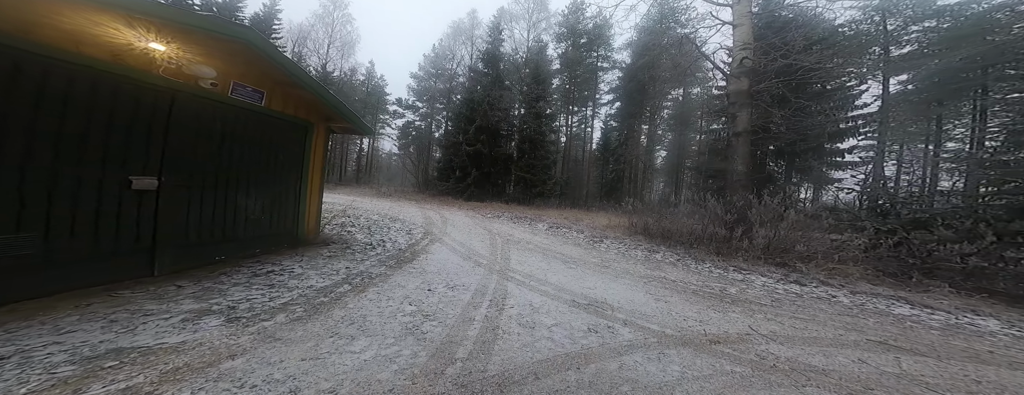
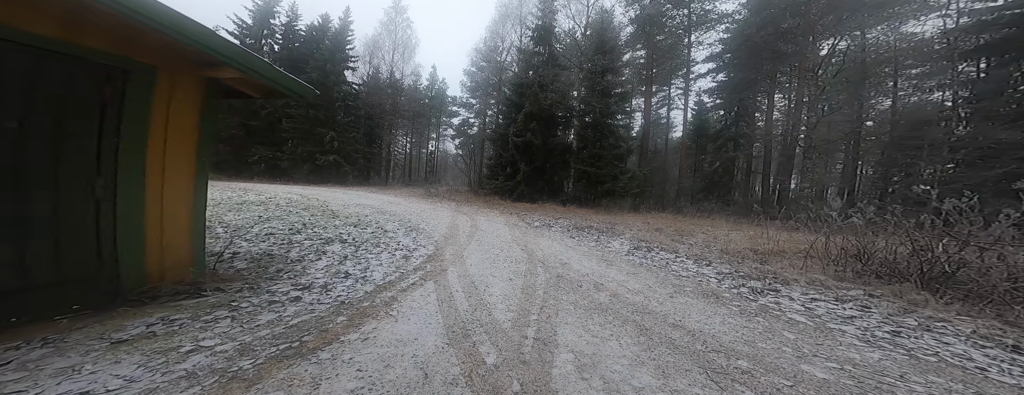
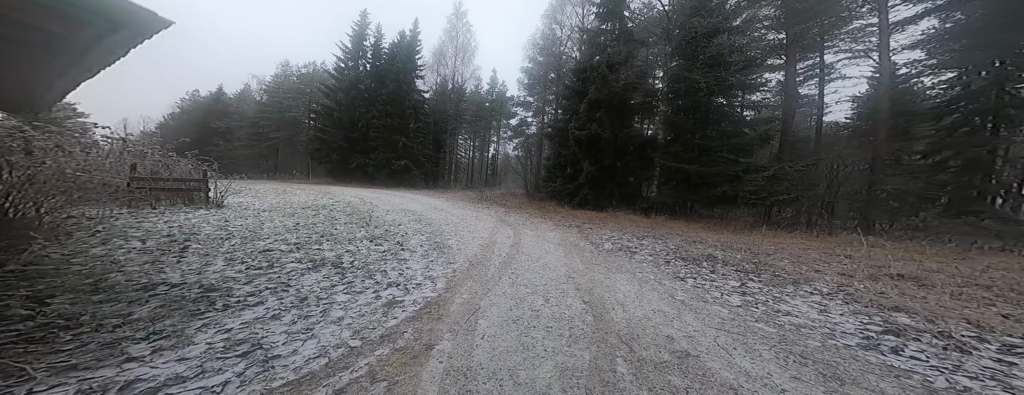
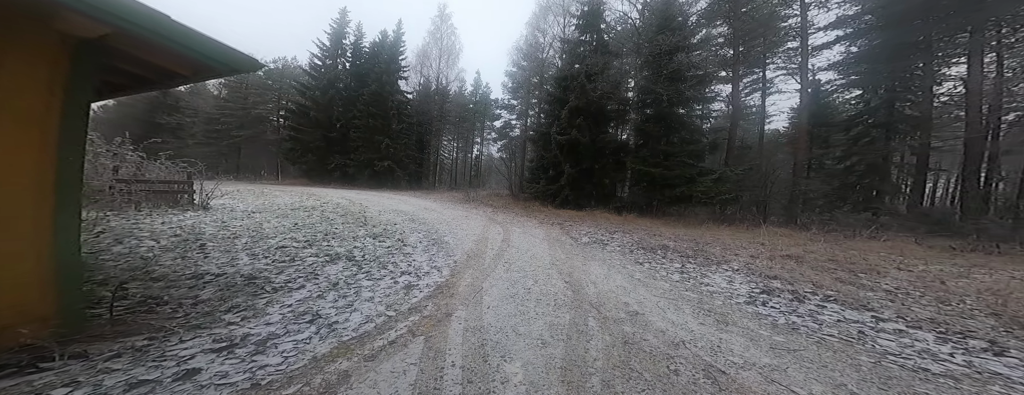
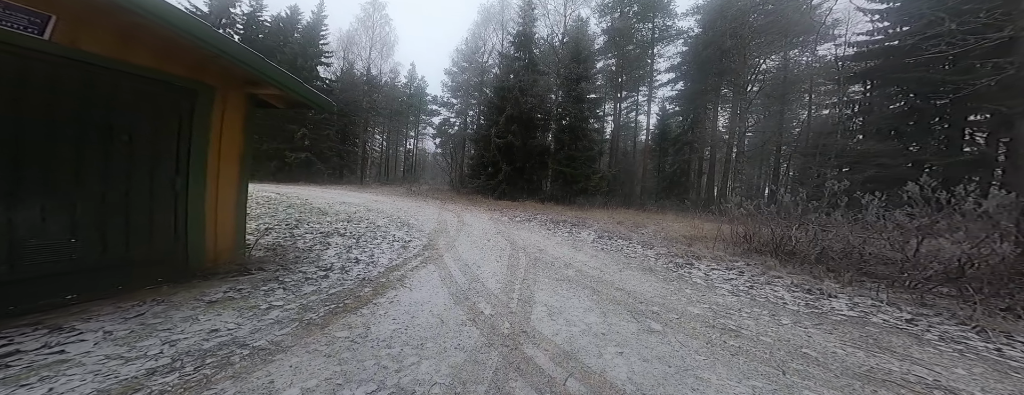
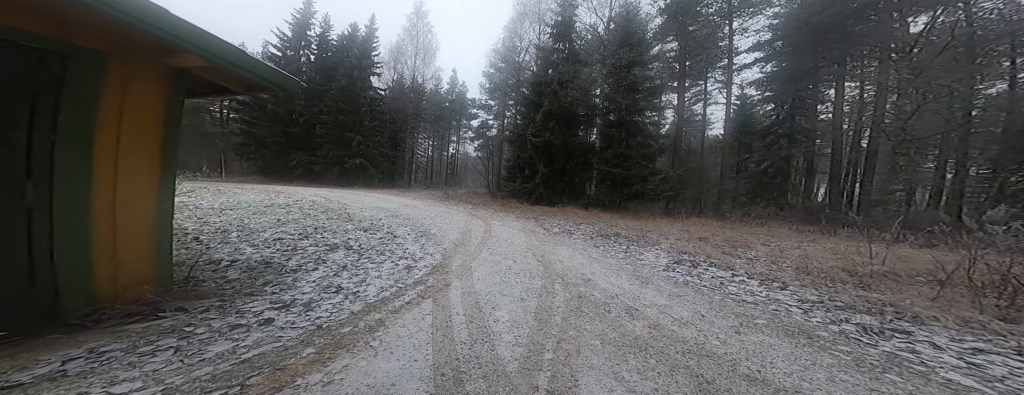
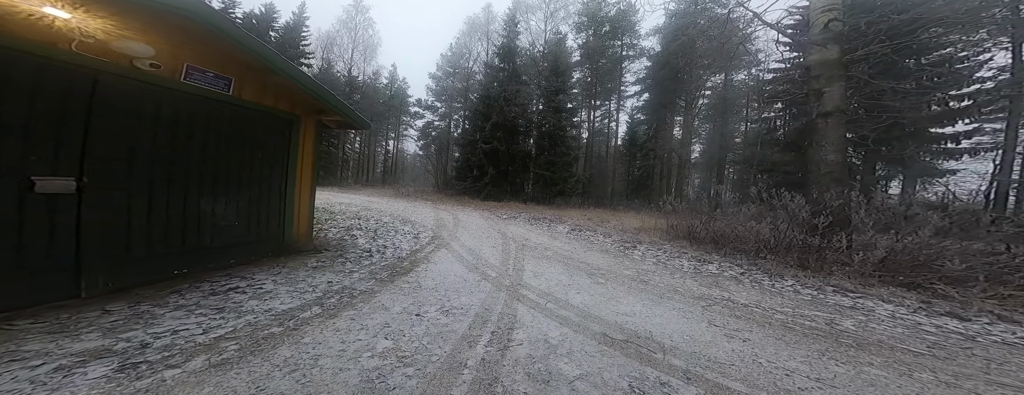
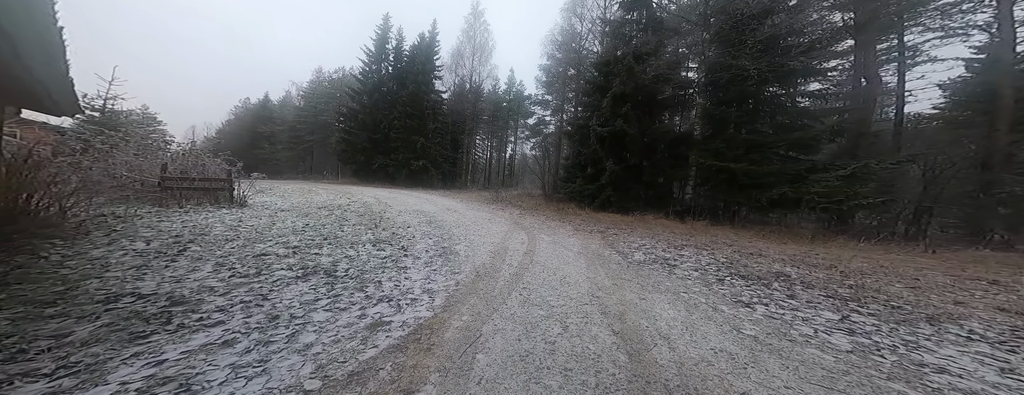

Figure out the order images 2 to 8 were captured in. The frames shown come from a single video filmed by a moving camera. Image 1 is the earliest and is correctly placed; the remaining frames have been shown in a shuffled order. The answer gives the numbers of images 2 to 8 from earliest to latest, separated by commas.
7, 5, 2, 6, 4, 3, 8
